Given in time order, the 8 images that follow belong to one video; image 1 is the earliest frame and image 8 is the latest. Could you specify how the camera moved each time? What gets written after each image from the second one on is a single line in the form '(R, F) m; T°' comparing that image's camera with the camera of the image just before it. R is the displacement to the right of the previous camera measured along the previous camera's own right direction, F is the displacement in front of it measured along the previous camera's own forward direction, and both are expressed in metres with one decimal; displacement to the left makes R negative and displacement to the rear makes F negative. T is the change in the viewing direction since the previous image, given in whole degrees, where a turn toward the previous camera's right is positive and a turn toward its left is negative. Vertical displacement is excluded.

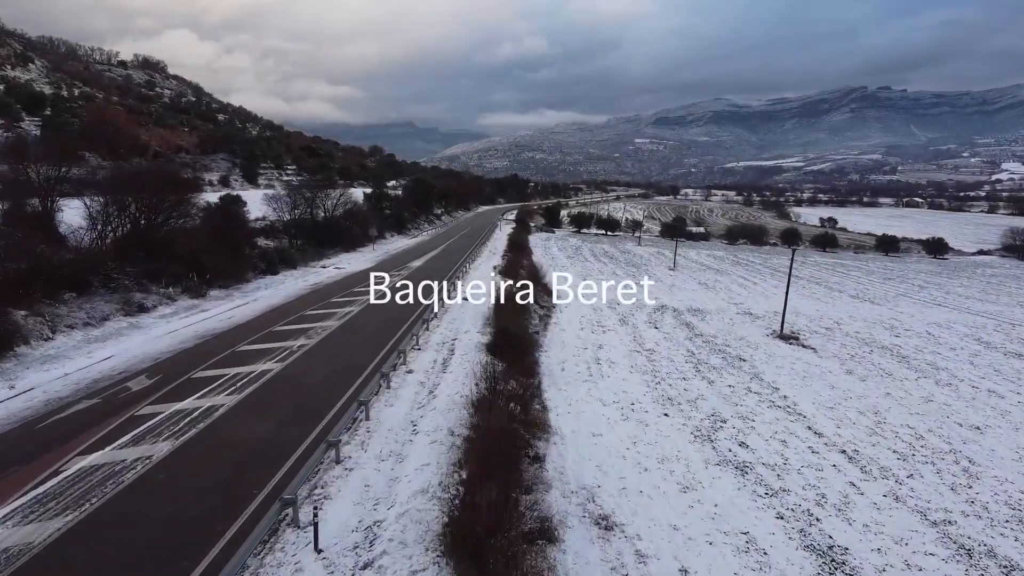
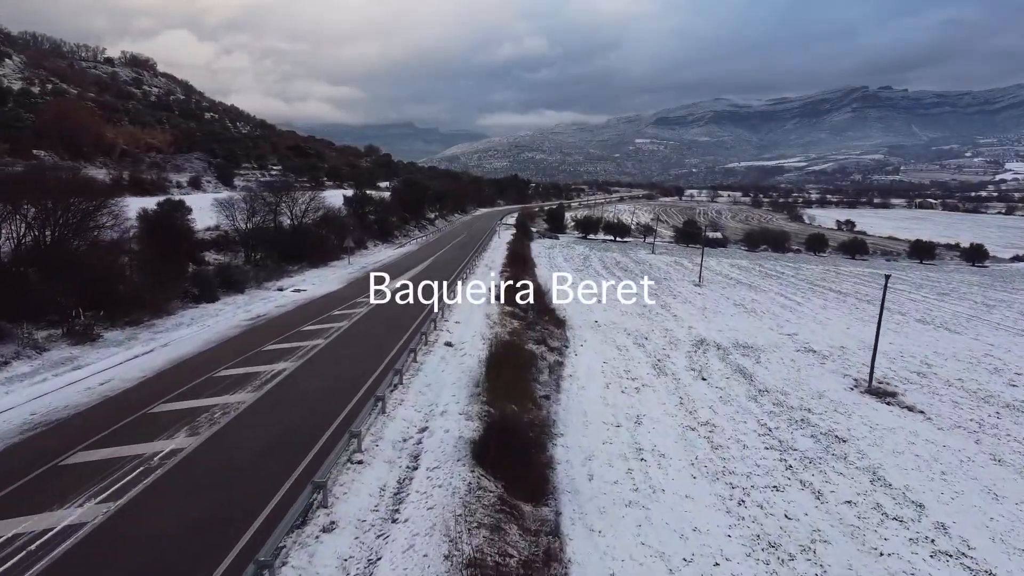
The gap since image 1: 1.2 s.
(0.0, +7.4) m; 0°
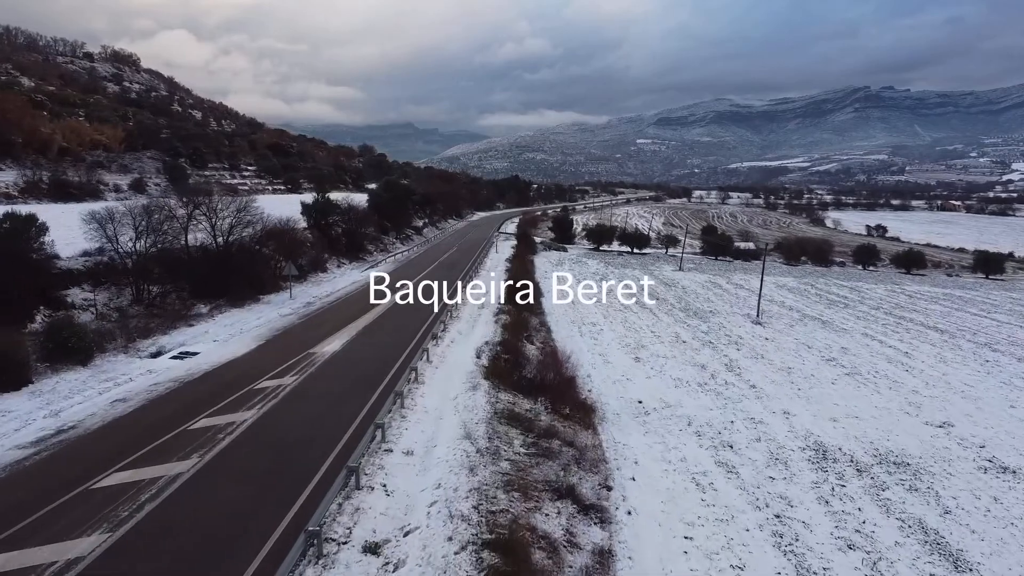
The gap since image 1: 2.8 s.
(0.0, +11.2) m; 0°
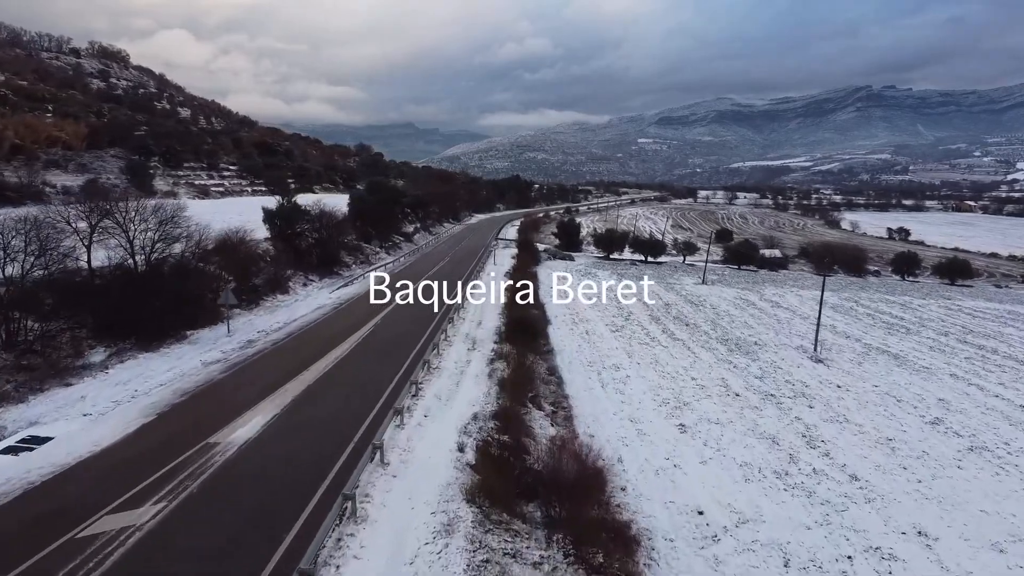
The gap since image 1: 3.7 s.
(0.0, +6.9) m; 0°
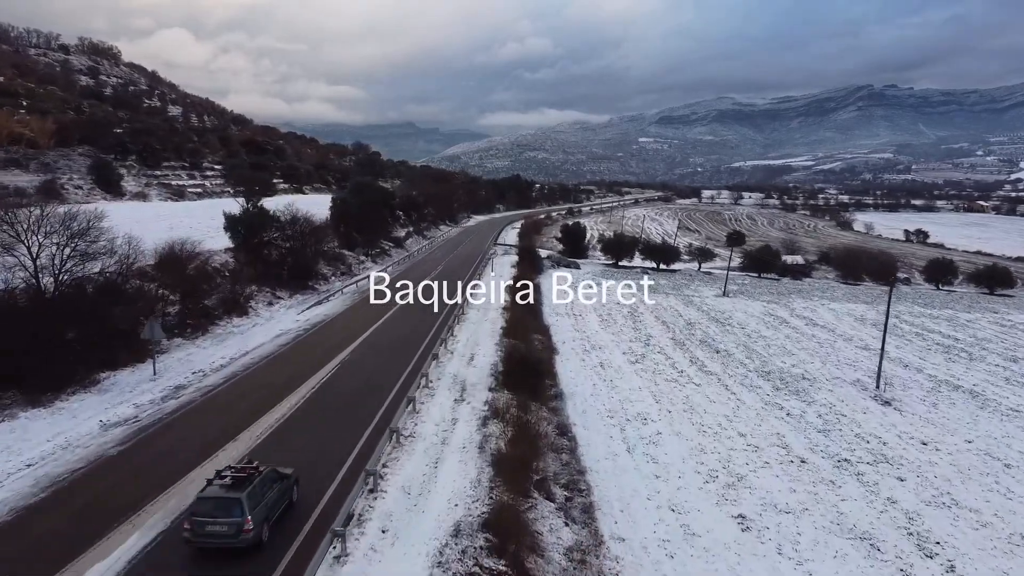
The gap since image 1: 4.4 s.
(0.0, +5.1) m; 0°
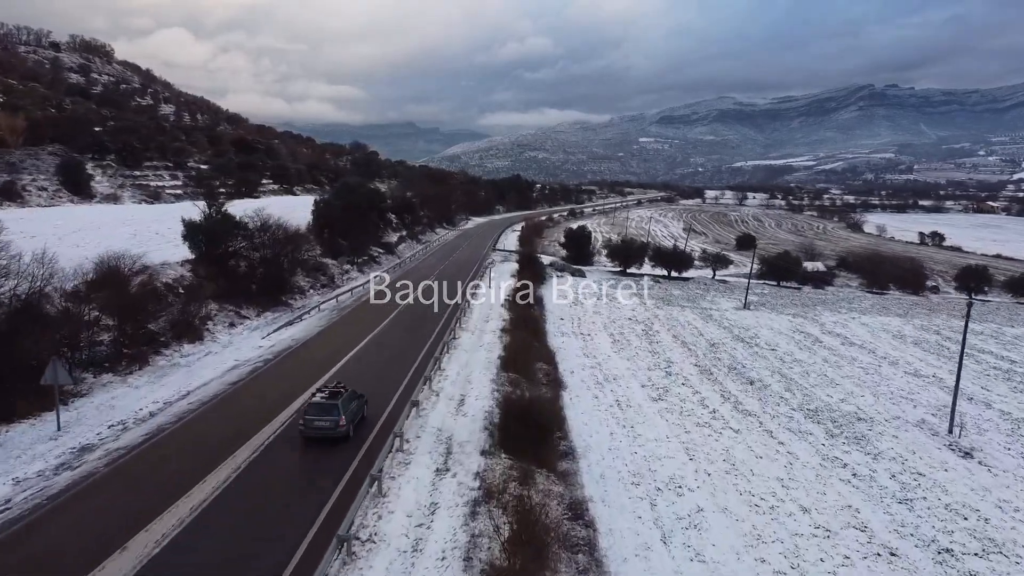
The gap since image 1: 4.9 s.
(0.0, +4.1) m; 0°
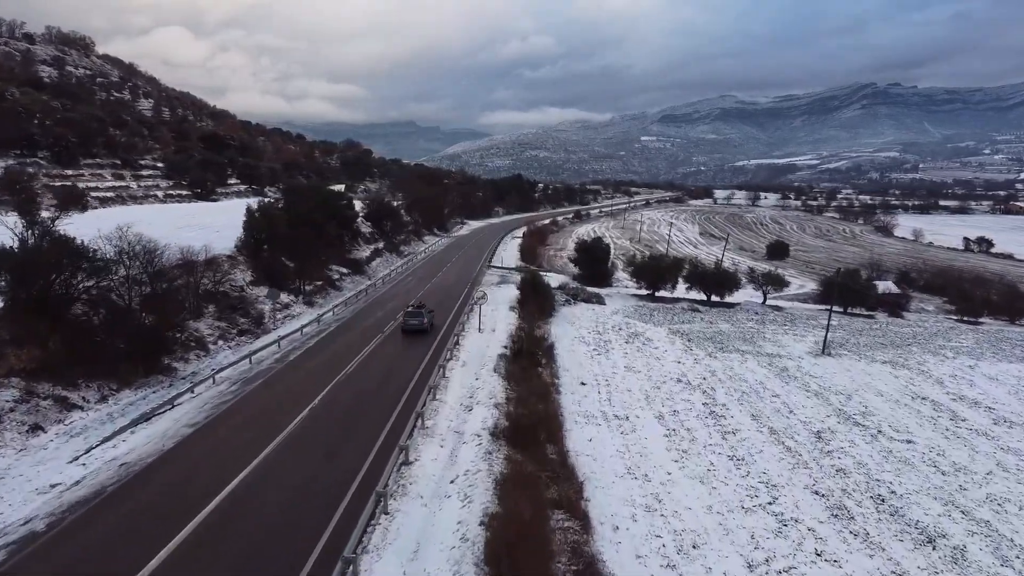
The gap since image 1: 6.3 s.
(+0.1, +10.7) m; 0°
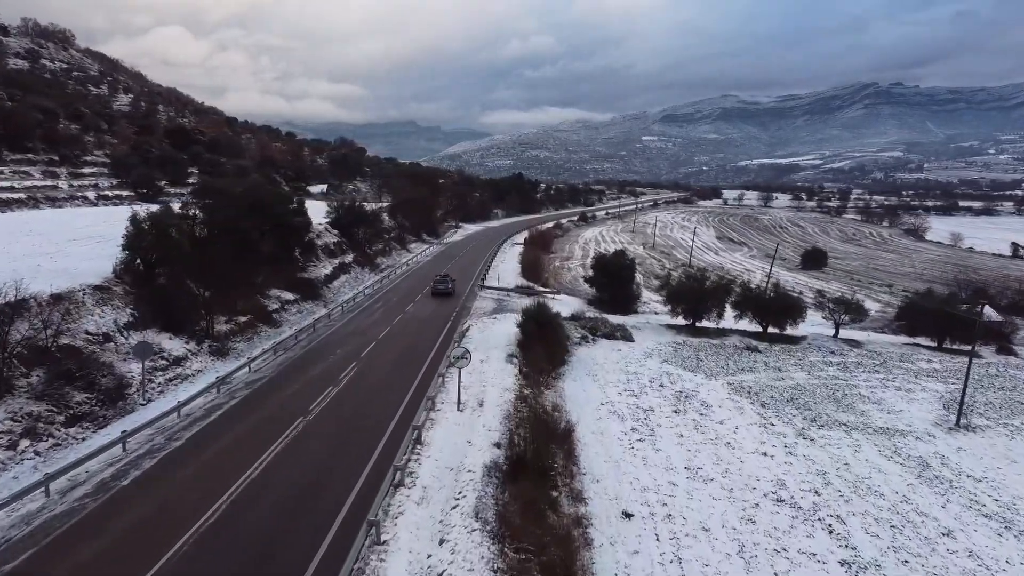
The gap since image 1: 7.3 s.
(+0.1, +9.6) m; 0°
